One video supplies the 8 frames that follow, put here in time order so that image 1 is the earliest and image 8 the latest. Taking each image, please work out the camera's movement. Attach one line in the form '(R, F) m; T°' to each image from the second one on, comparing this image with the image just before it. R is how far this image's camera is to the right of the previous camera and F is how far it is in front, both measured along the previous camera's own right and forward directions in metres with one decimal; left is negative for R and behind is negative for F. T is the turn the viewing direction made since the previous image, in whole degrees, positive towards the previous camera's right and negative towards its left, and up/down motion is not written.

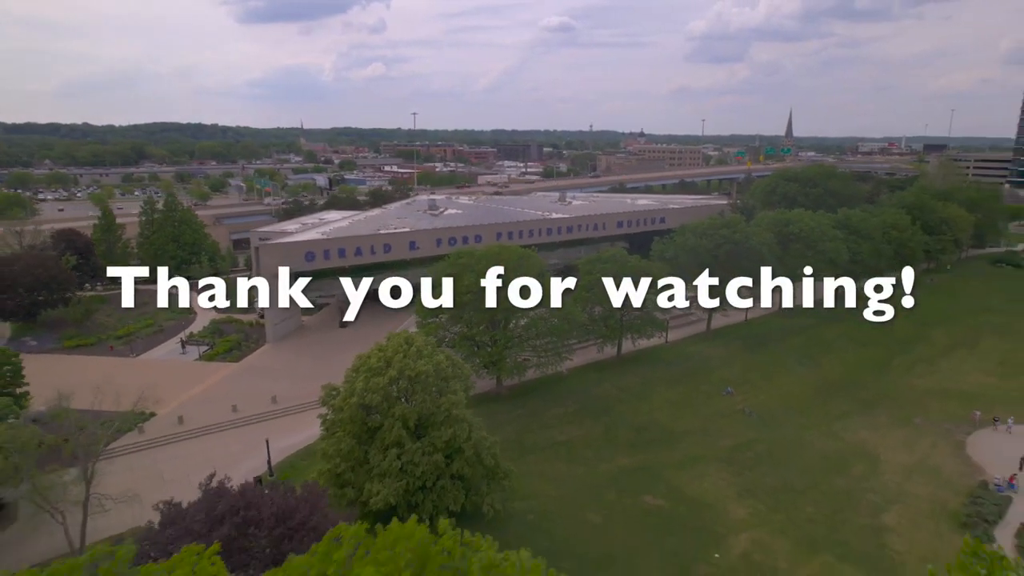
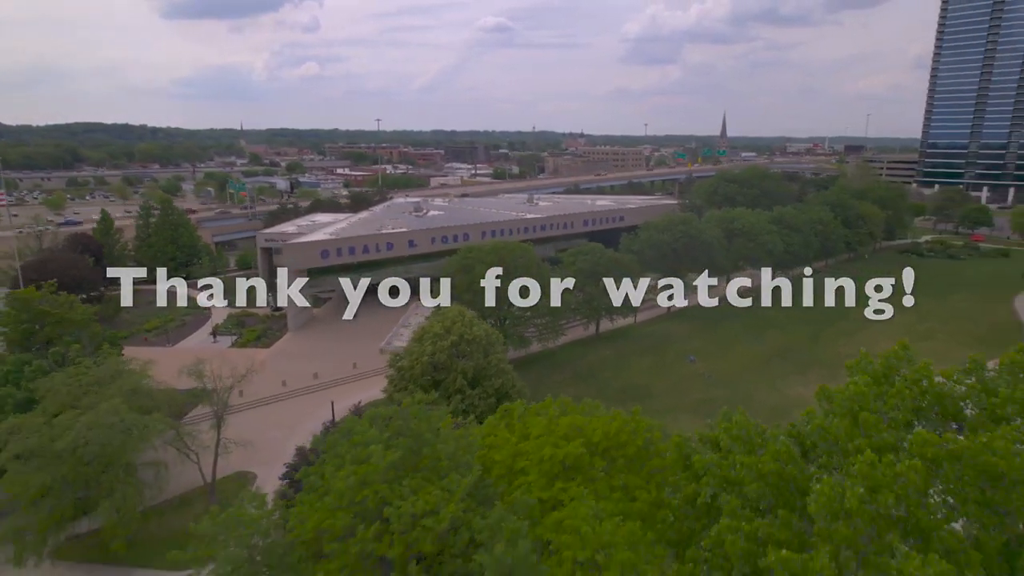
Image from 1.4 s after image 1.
(-2.8, -4.9) m; +5°
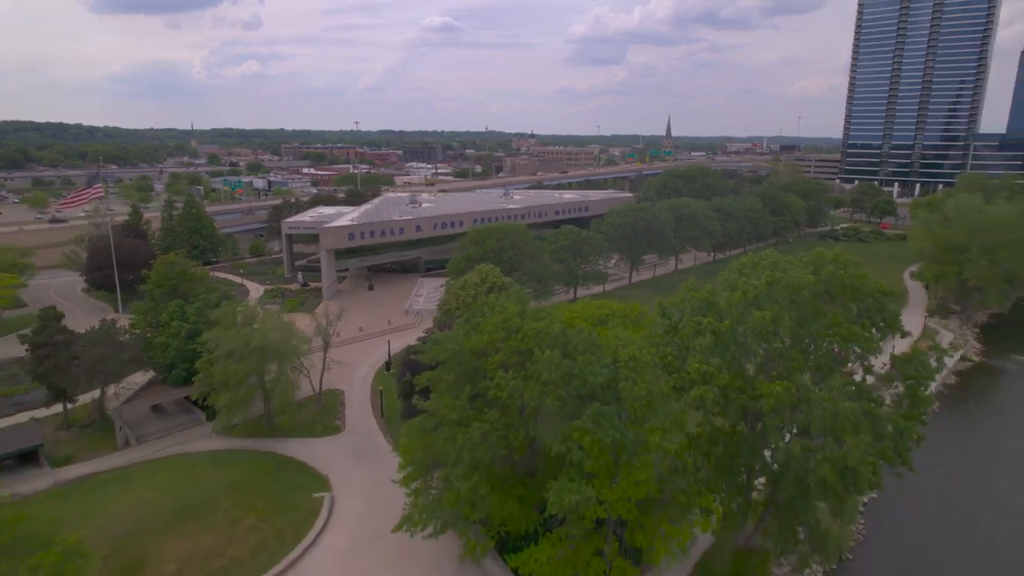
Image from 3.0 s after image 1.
(-2.9, -8.2) m; +4°
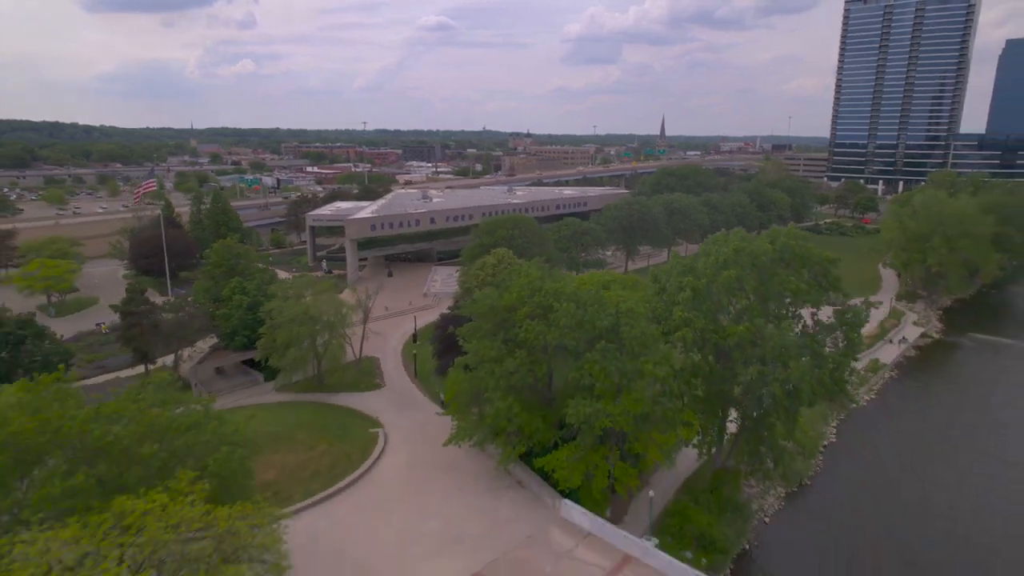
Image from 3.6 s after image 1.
(-0.9, -4.3) m; 0°
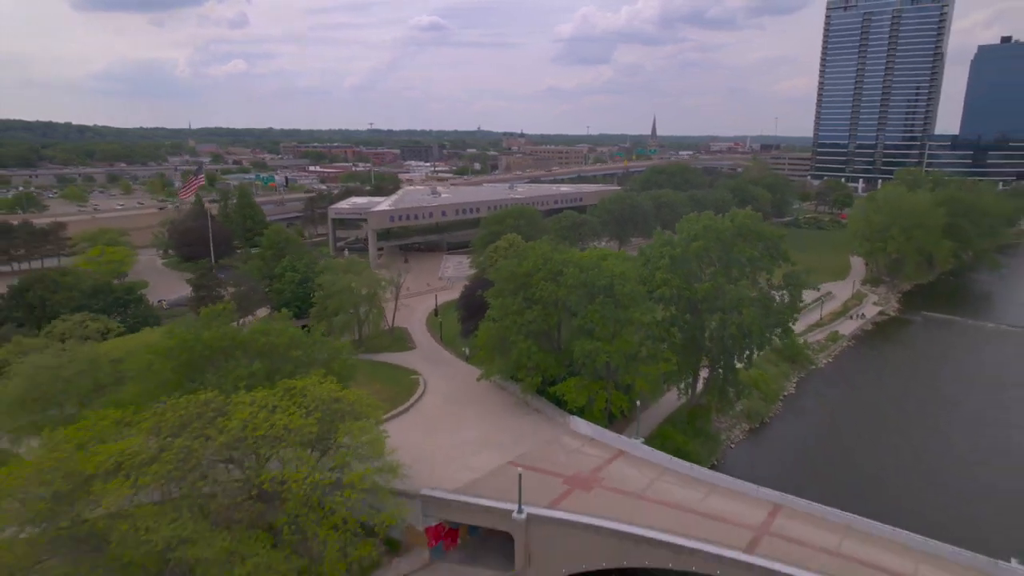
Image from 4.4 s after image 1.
(-0.9, -5.5) m; +1°
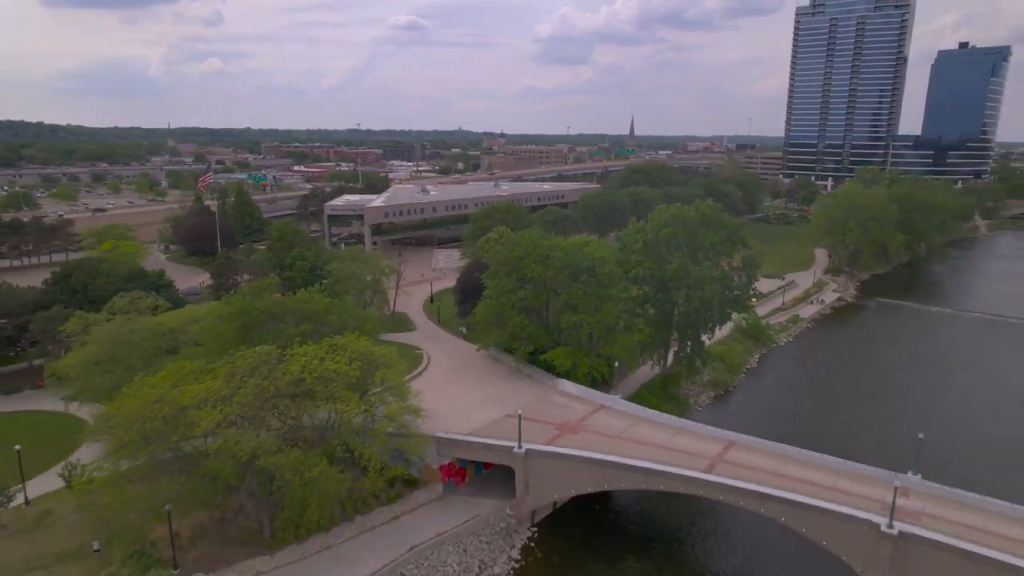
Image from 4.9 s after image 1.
(-0.6, -3.6) m; +2°
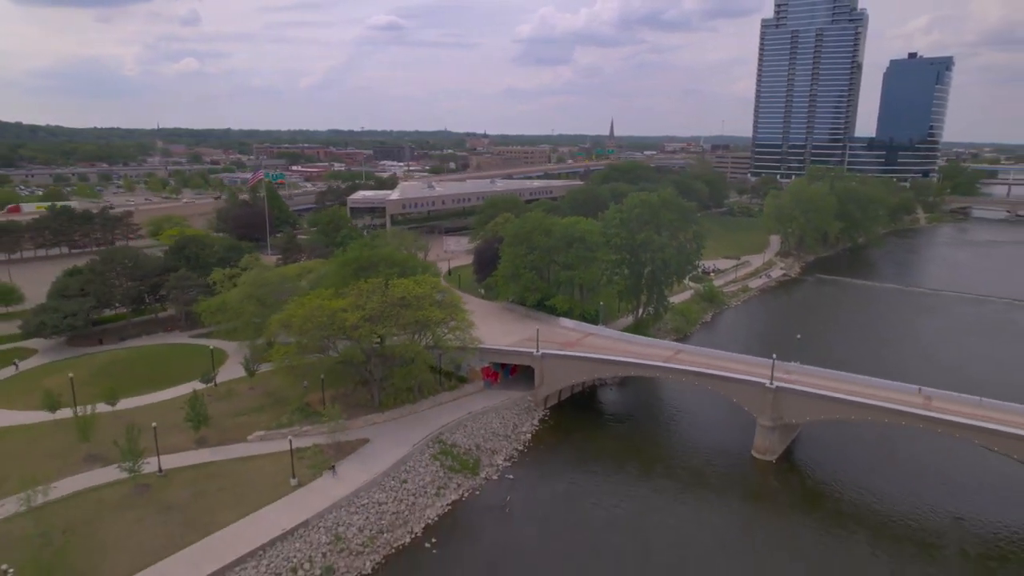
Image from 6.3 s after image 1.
(-1.8, -10.1) m; +2°
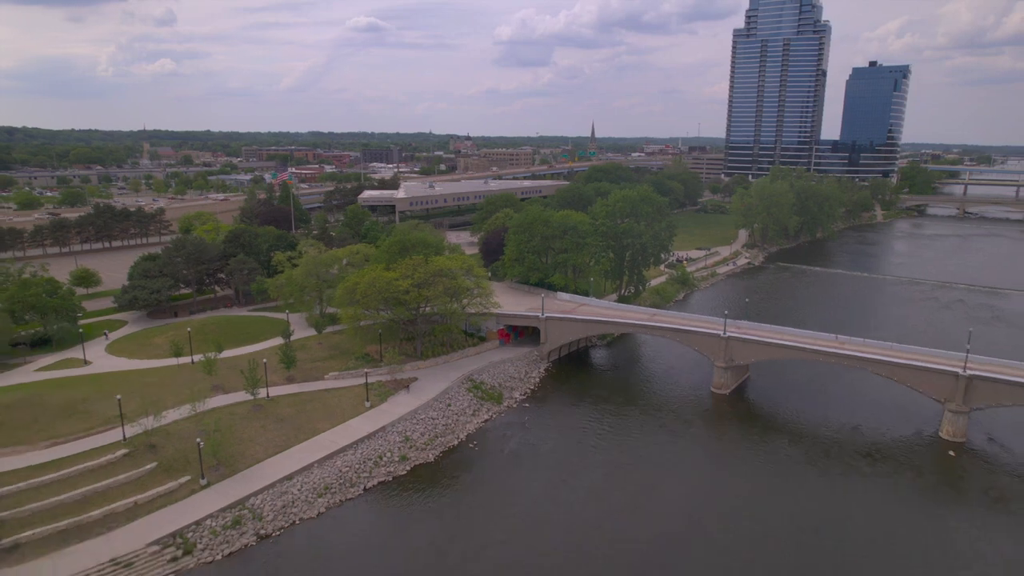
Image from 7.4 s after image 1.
(-1.7, -7.9) m; +2°
